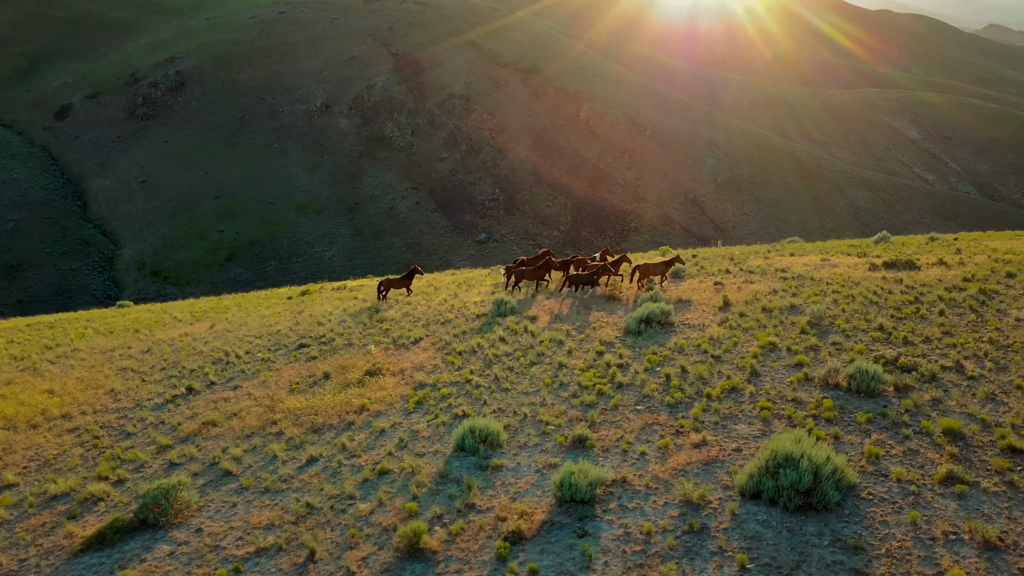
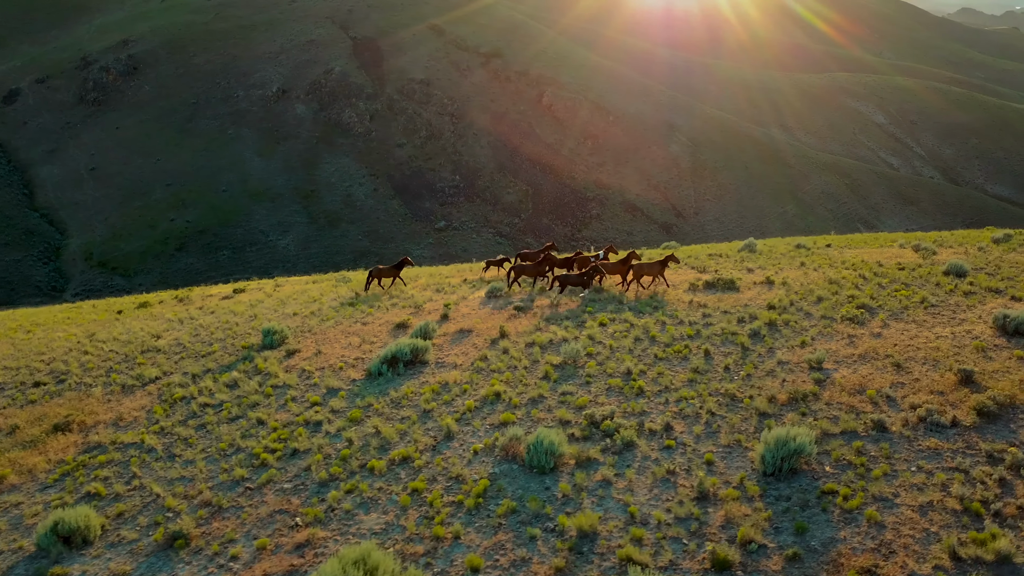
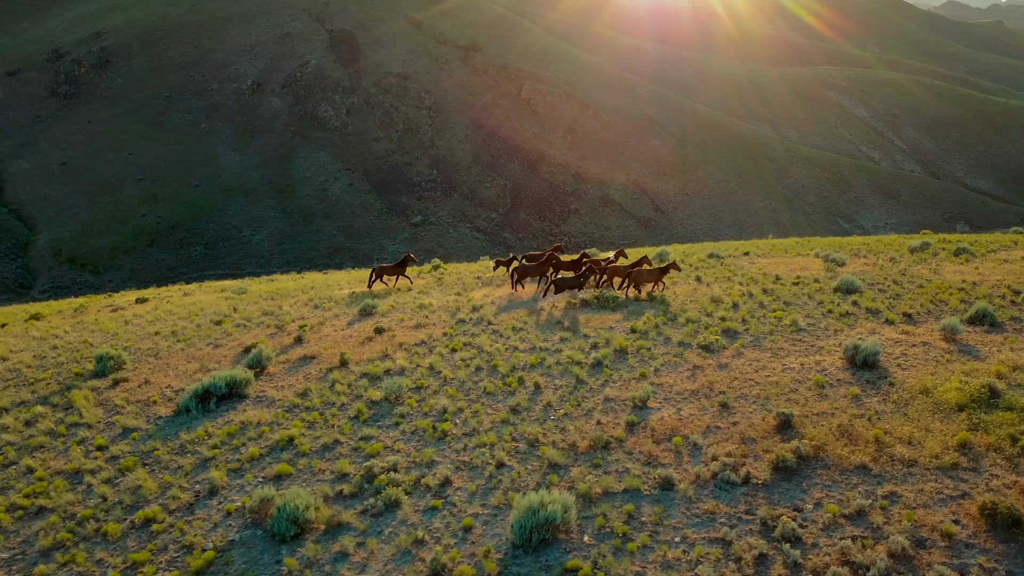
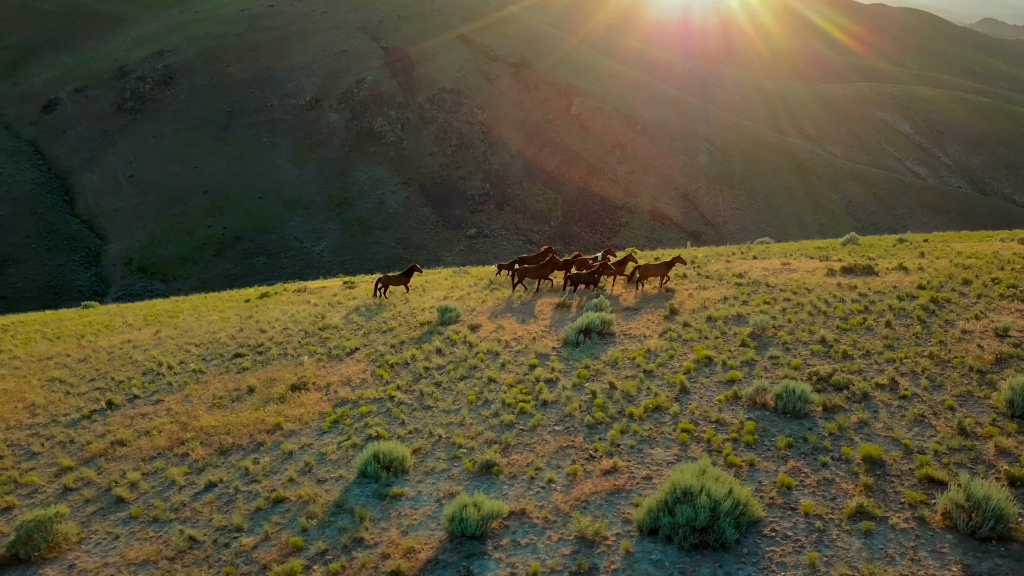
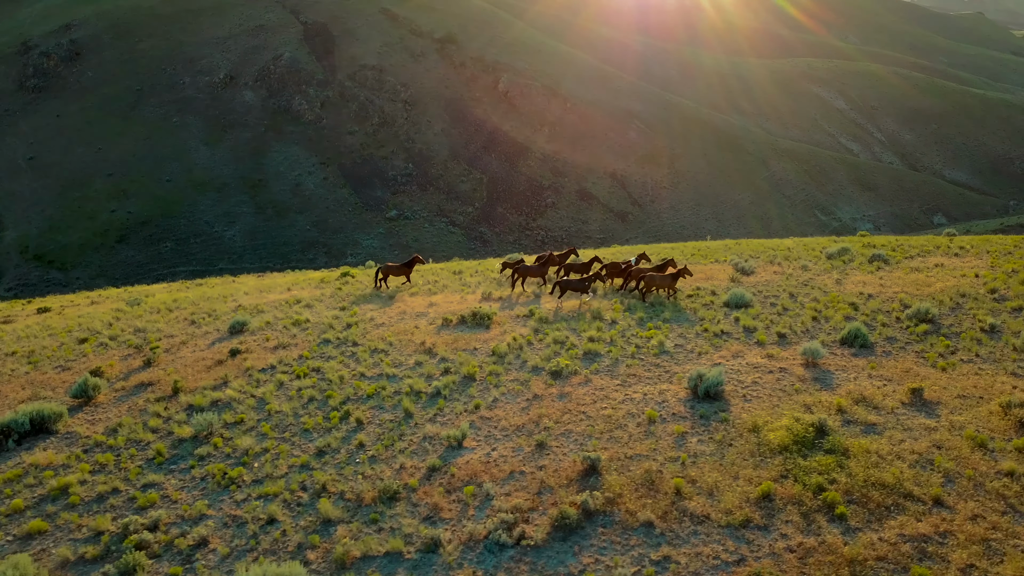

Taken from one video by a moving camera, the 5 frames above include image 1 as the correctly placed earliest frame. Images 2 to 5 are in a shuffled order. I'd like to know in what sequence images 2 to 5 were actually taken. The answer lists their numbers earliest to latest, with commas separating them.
4, 2, 3, 5
